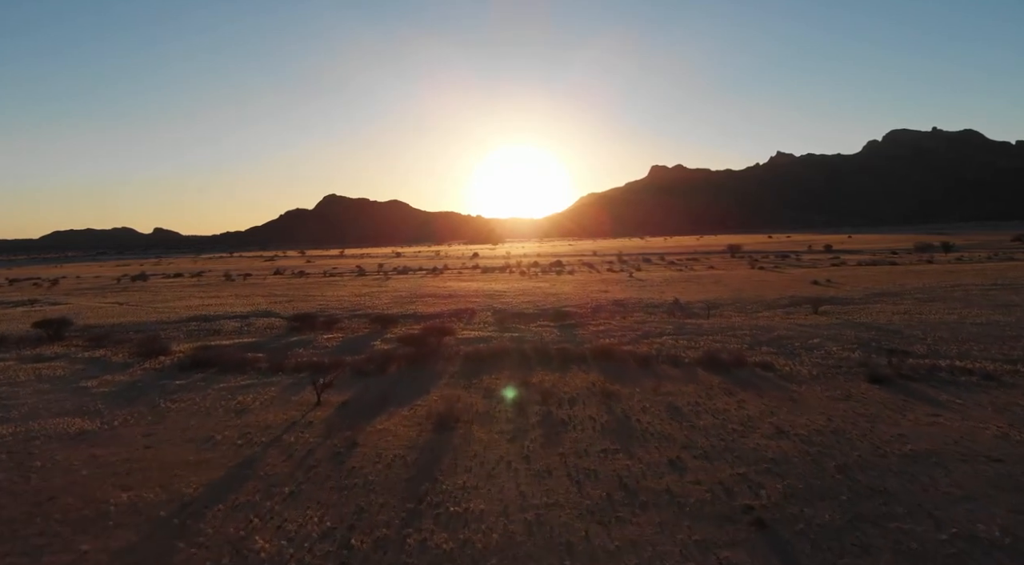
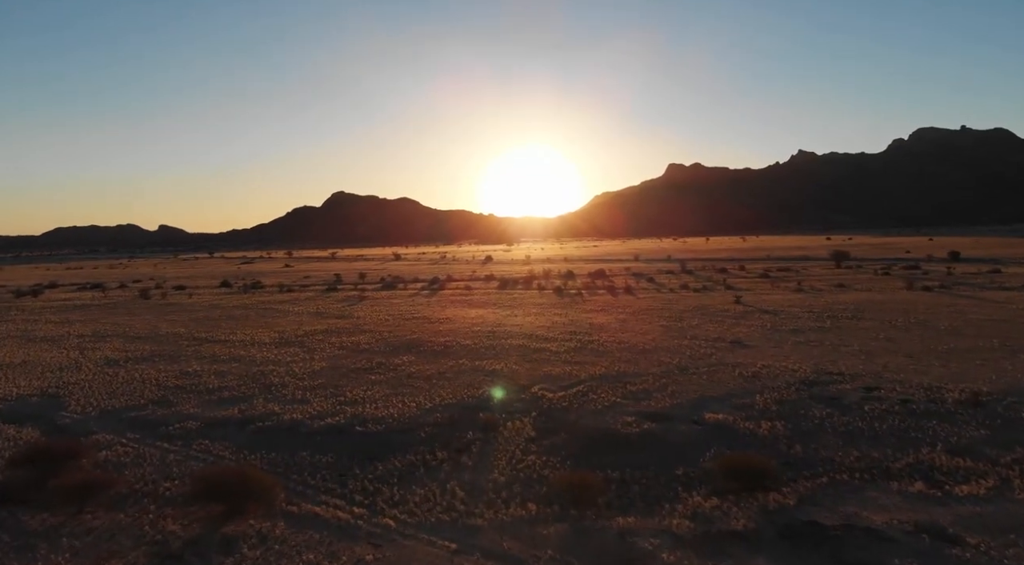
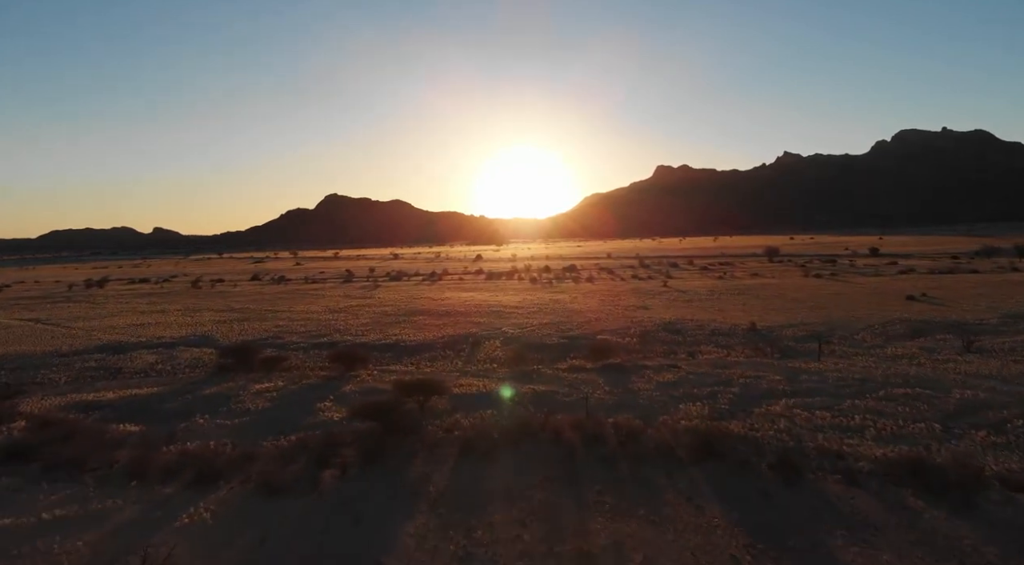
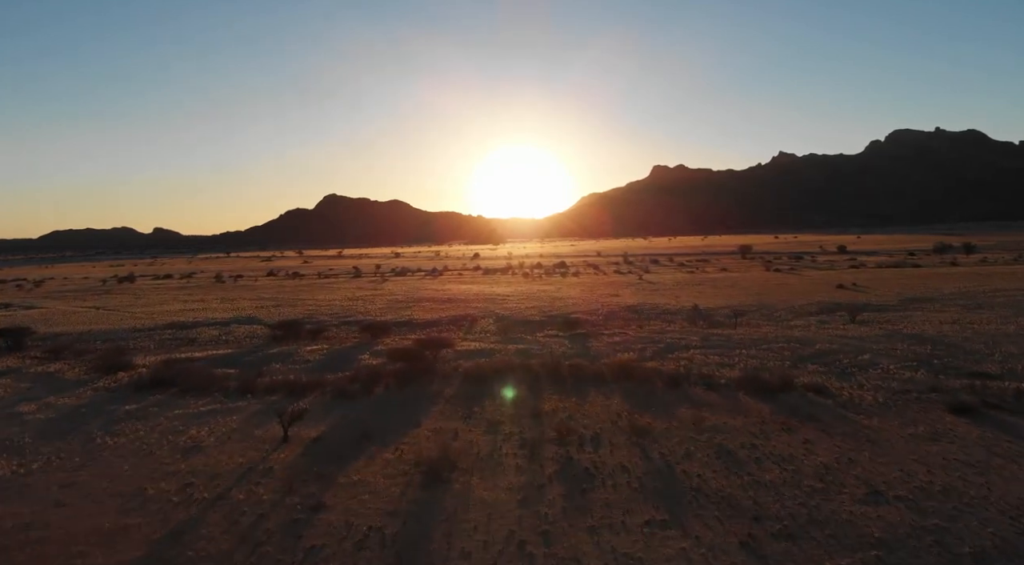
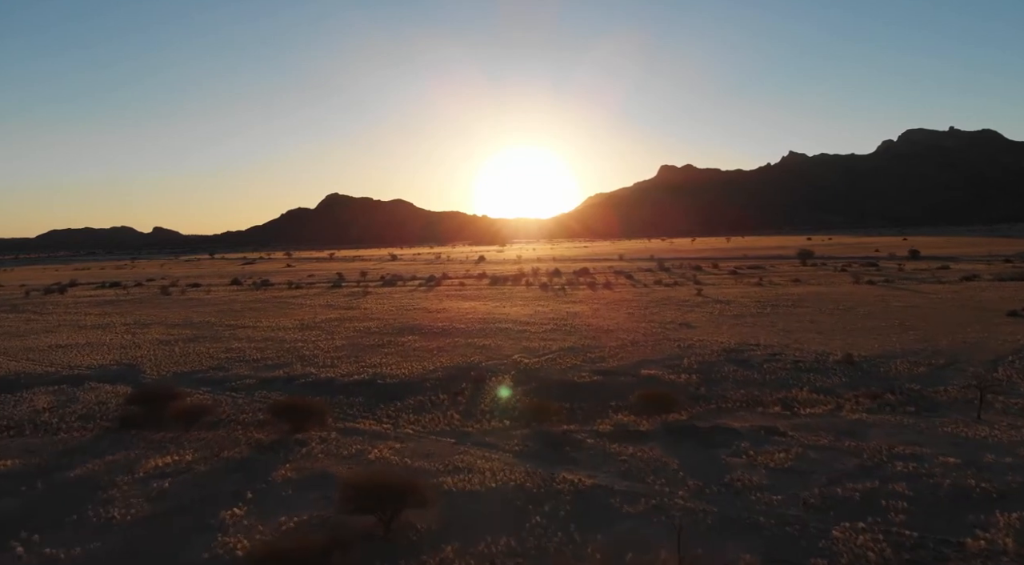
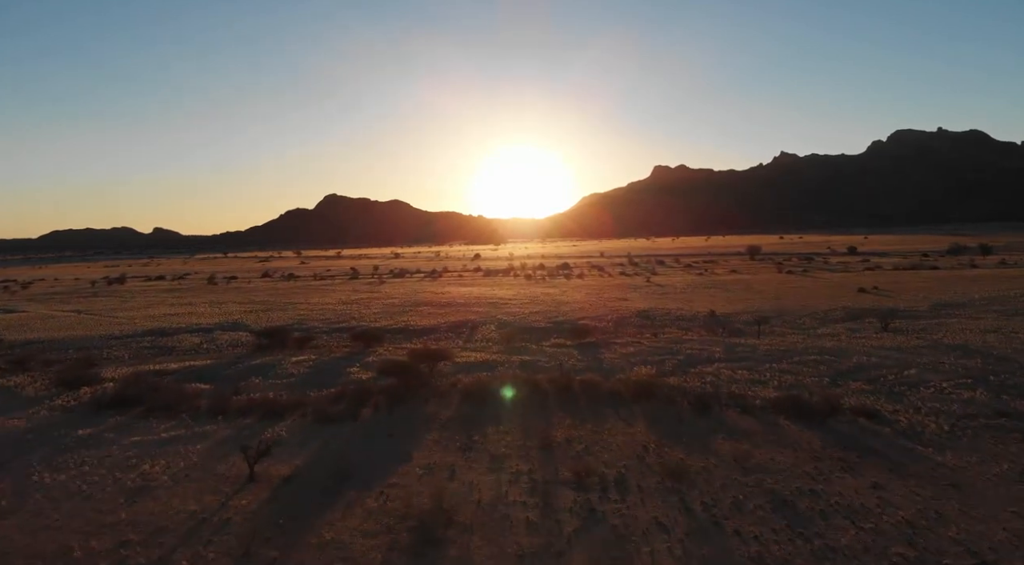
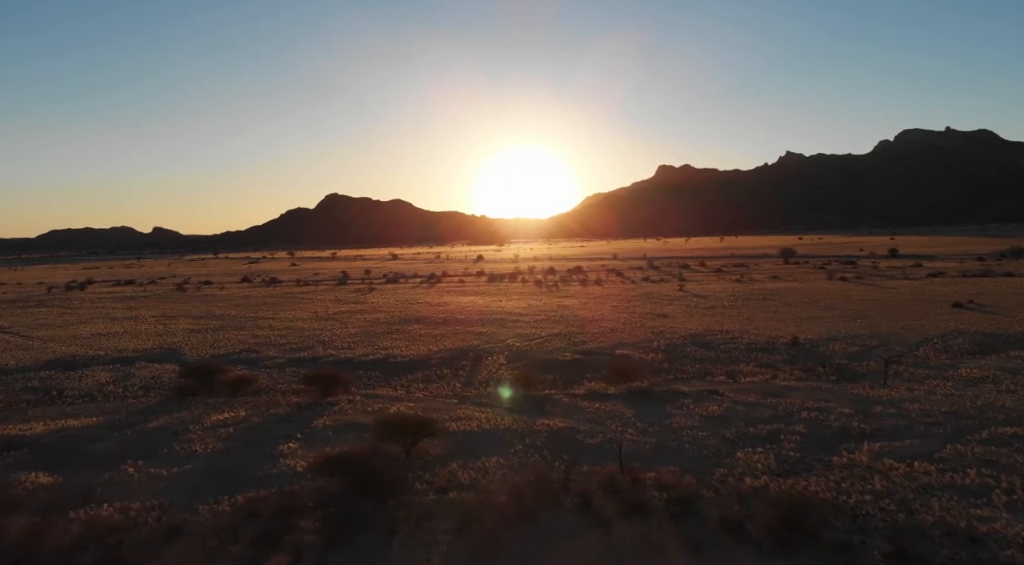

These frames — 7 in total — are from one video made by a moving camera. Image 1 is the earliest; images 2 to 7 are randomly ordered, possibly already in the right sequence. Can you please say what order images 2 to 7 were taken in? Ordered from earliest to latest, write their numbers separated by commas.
4, 6, 3, 7, 5, 2
